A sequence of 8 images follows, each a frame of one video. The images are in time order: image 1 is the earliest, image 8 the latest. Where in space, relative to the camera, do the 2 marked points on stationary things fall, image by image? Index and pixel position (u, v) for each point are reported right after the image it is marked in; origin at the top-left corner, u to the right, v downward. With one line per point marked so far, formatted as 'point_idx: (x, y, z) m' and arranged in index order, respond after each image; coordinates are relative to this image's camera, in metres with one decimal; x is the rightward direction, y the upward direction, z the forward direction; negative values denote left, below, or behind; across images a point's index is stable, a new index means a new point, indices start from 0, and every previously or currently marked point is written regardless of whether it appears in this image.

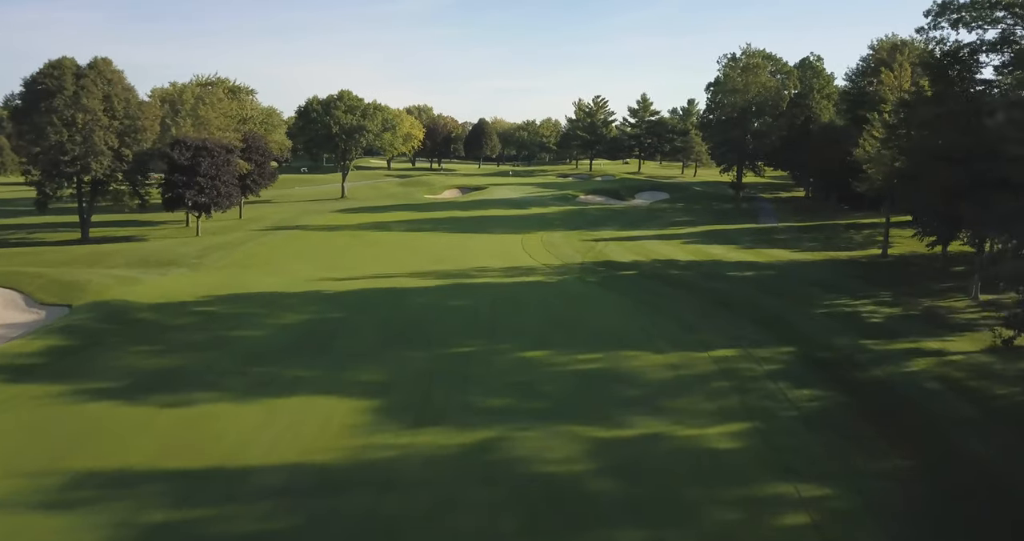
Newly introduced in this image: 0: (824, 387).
0: (+5.1, -1.9, +11.8) m
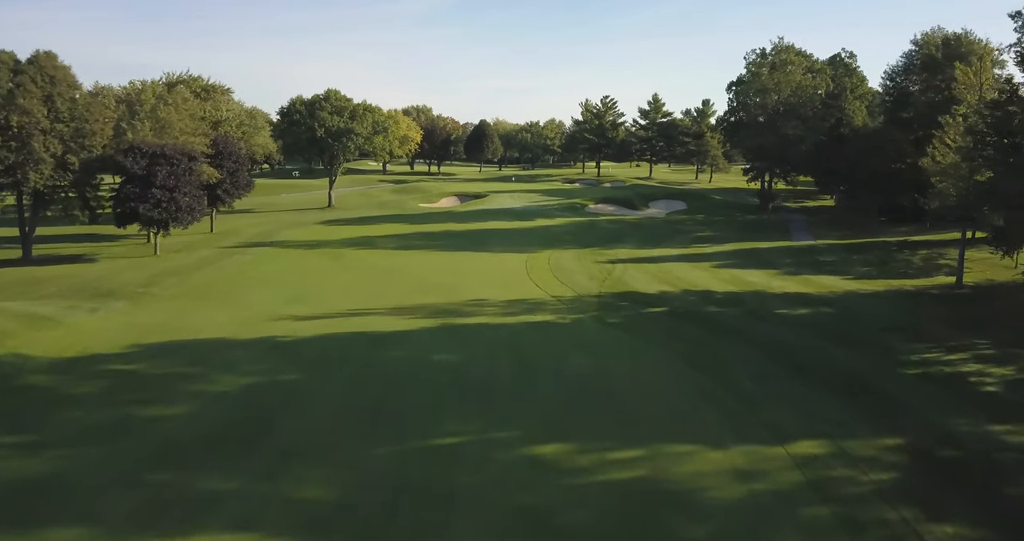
0: (+5.2, -2.8, +8.0) m
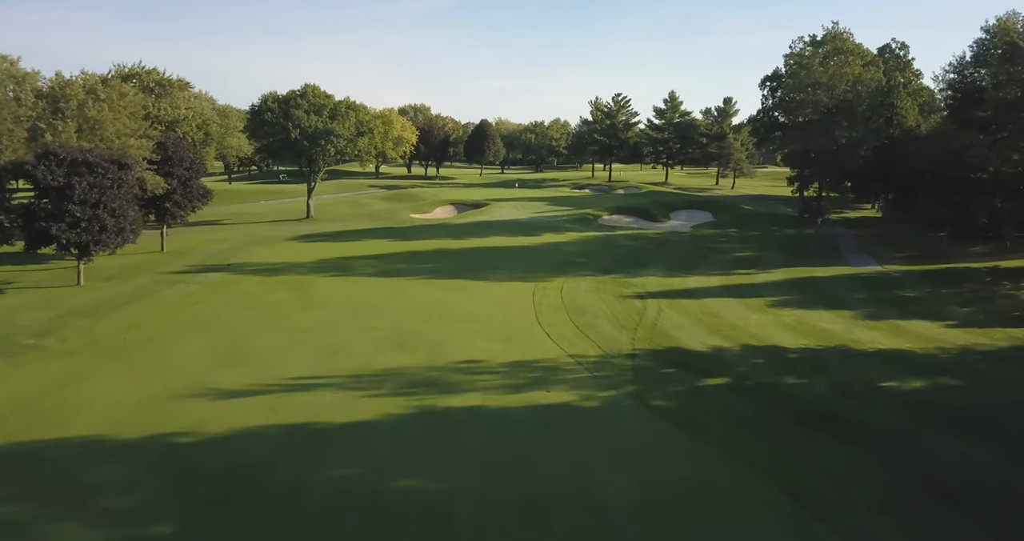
0: (+5.2, -3.8, +3.2) m
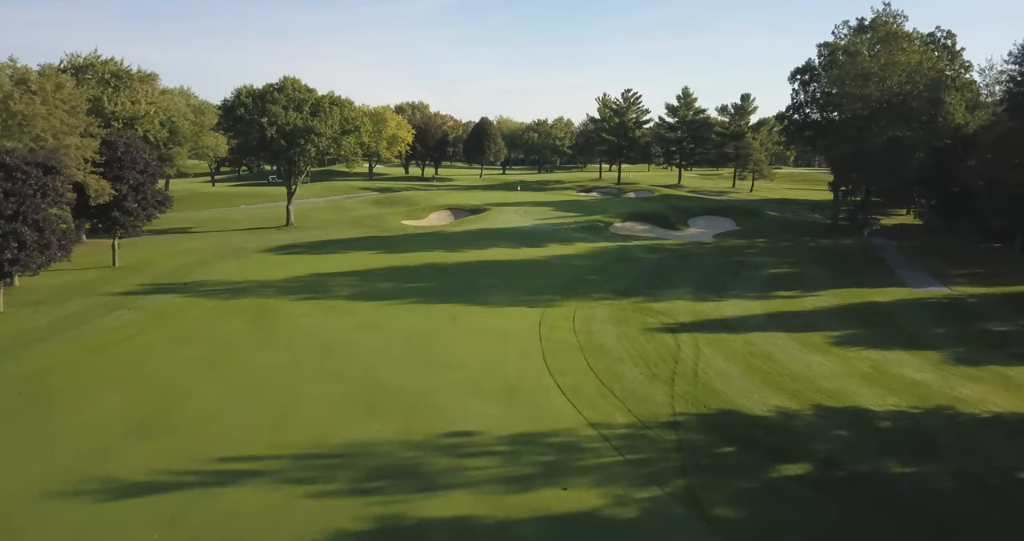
0: (+5.2, -4.4, -0.2) m
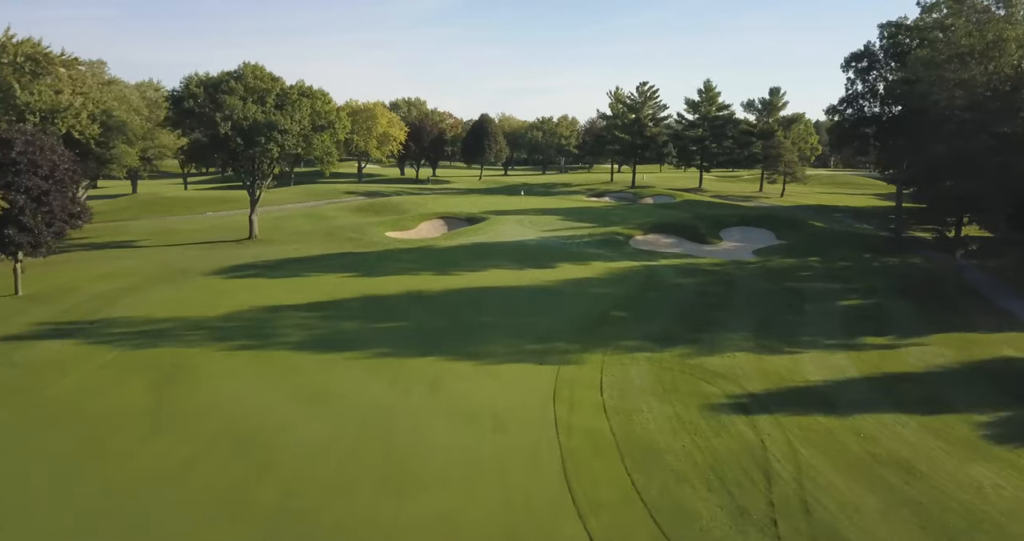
0: (+5.2, -5.3, -5.0) m
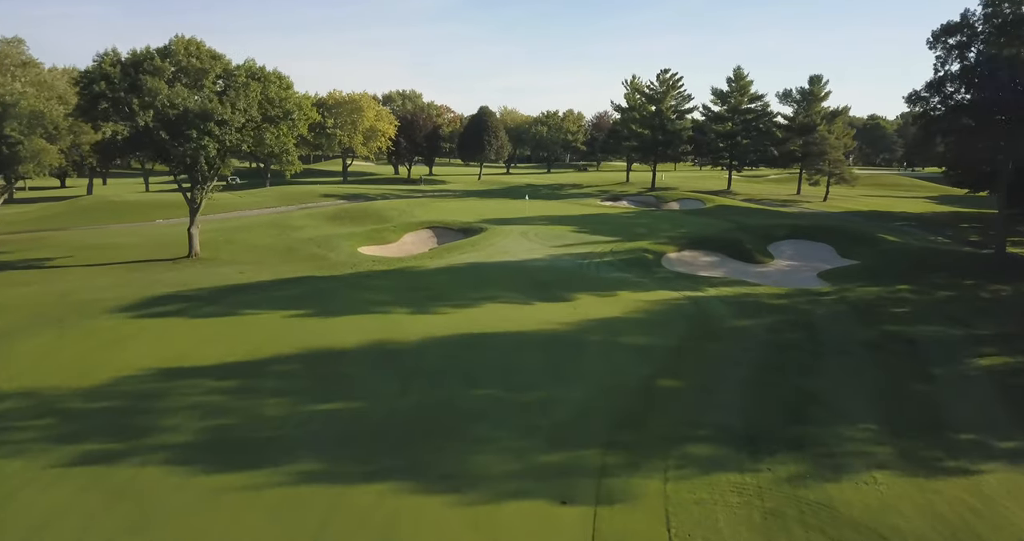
0: (+5.2, -6.2, -10.3) m
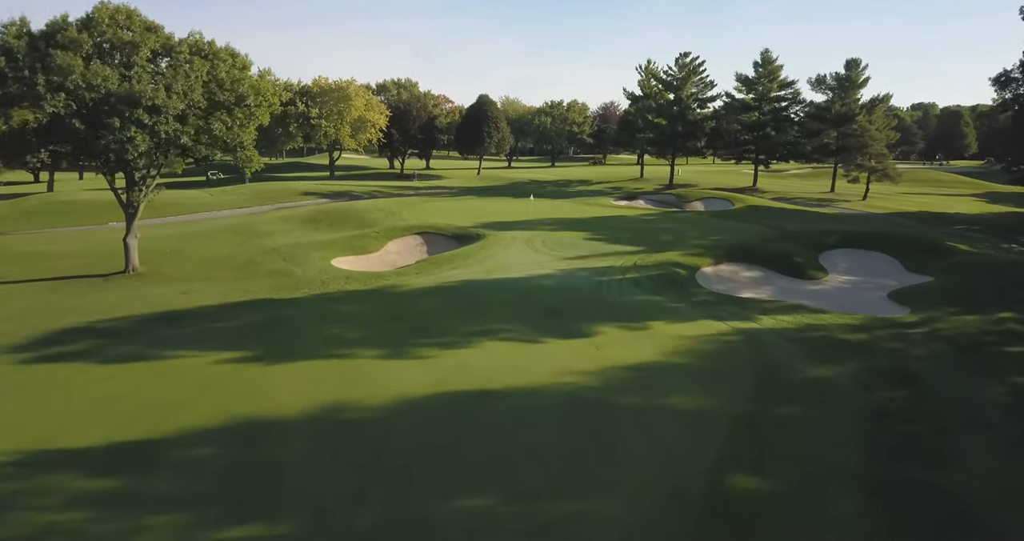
0: (+5.2, -7.0, -14.0) m
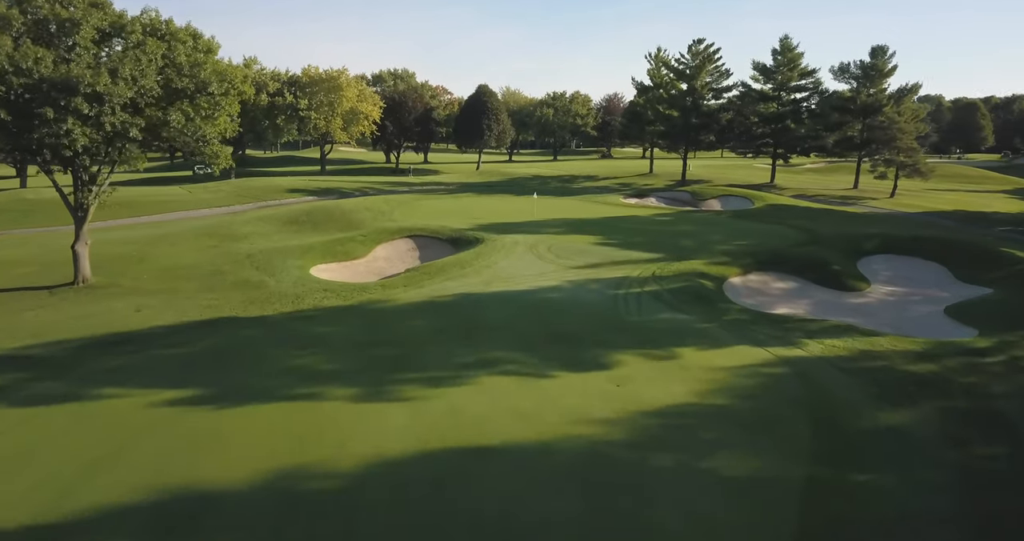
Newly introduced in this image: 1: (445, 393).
0: (+5.2, -7.6, -16.2) m
1: (-0.9, -1.7, +10.3) m
